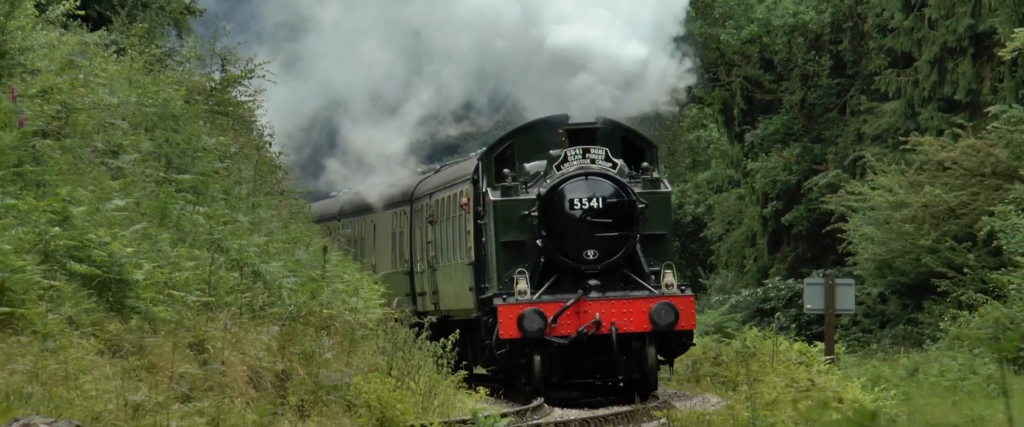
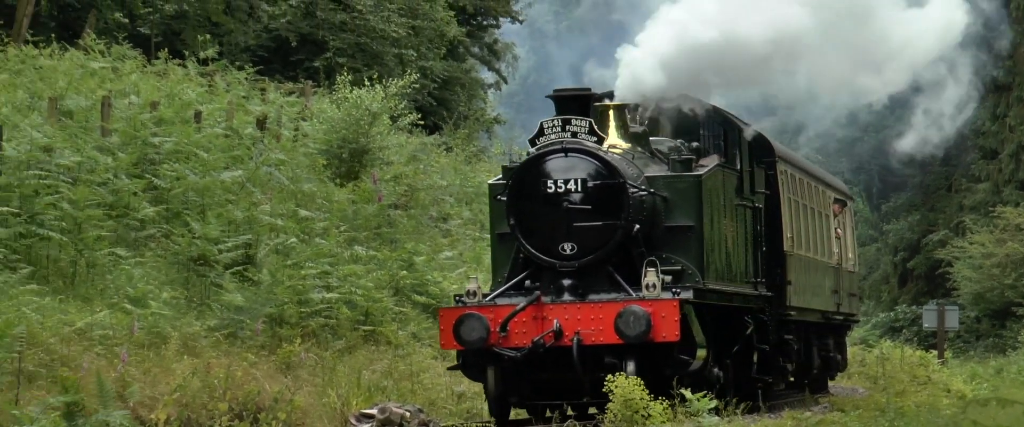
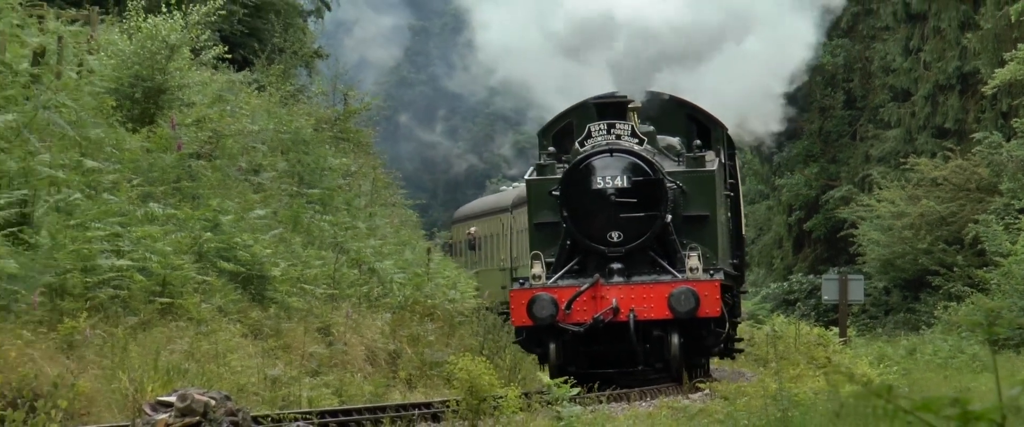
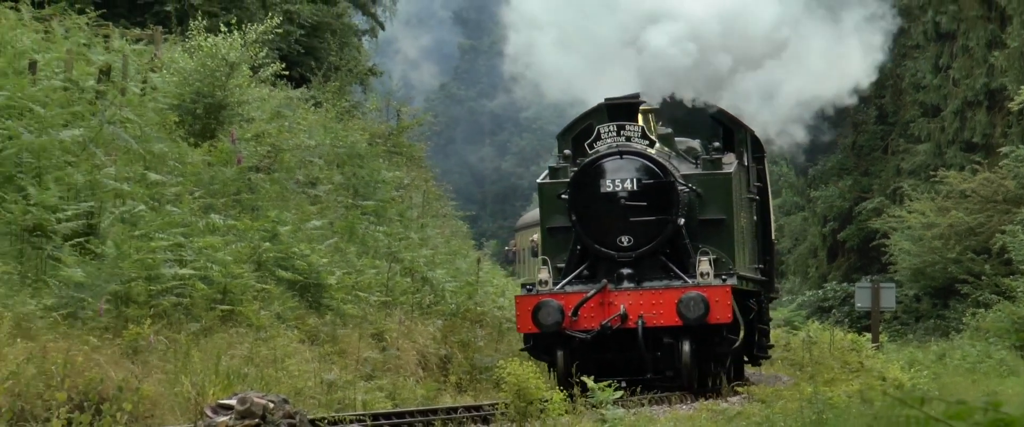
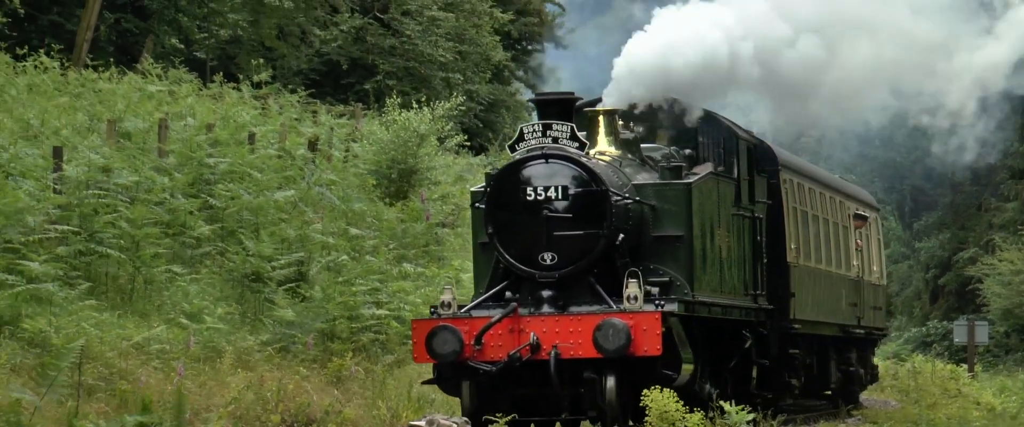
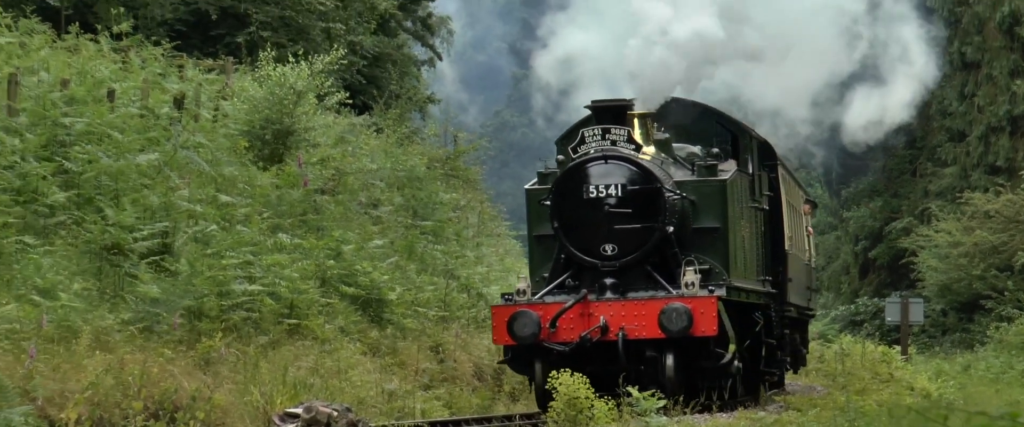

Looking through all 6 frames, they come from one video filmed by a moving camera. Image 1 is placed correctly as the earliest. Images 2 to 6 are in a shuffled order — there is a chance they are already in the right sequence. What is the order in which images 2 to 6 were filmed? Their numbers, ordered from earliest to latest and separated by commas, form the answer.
3, 4, 6, 2, 5
